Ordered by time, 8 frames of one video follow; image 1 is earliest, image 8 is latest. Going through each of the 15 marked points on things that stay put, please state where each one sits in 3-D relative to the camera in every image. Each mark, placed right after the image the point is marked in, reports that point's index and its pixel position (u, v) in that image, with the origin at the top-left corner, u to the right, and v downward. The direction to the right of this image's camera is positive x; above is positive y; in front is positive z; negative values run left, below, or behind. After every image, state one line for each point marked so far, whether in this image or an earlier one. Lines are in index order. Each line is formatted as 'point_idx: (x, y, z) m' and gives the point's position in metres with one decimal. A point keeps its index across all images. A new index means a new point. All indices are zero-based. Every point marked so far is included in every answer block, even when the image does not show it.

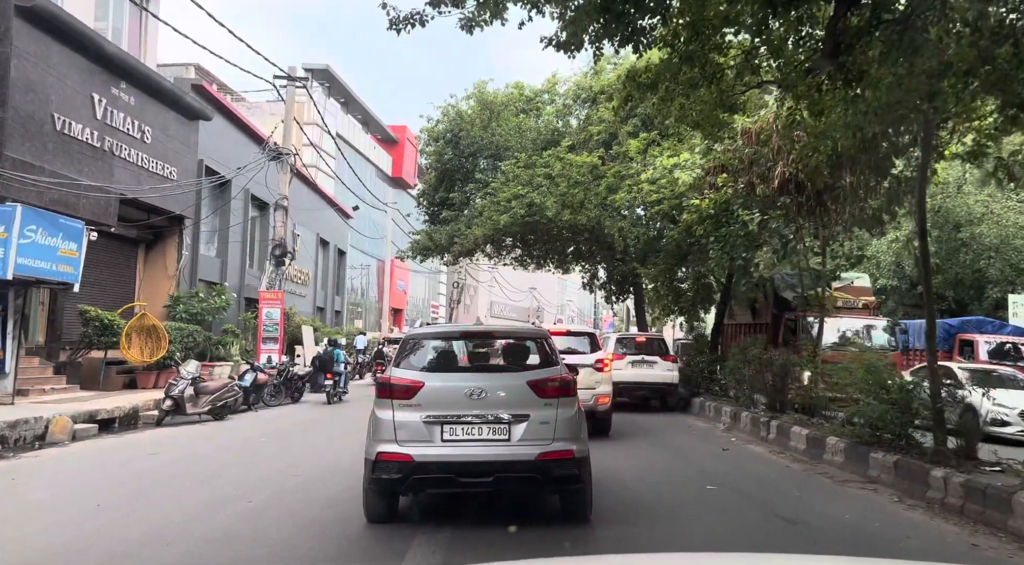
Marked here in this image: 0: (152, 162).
0: (-8.2, +2.7, +18.7) m
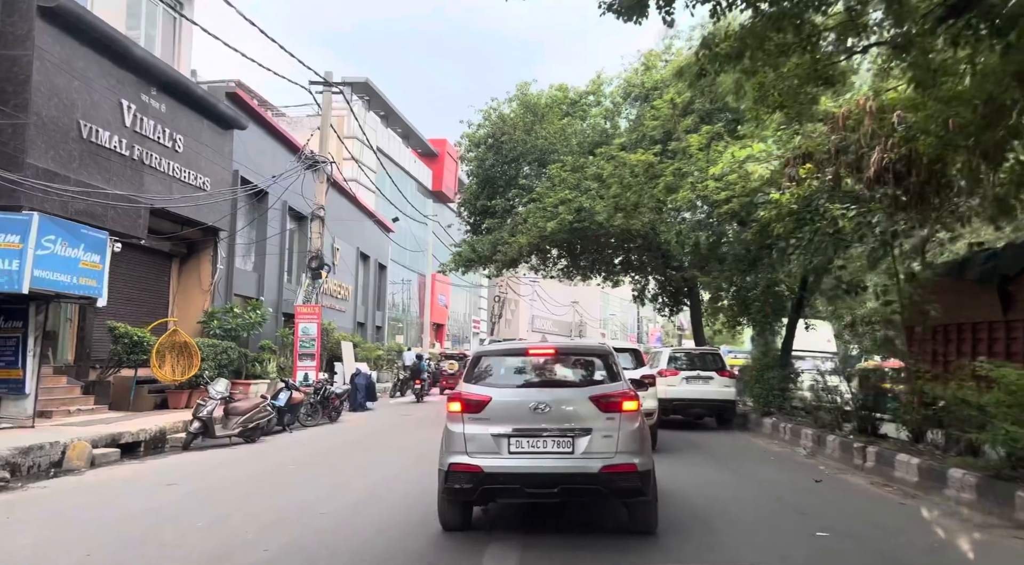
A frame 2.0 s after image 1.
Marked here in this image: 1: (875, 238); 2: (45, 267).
0: (-7.2, +2.4, +18.0) m
1: (+4.3, +0.5, +9.7) m
2: (-6.6, +0.2, +11.6) m
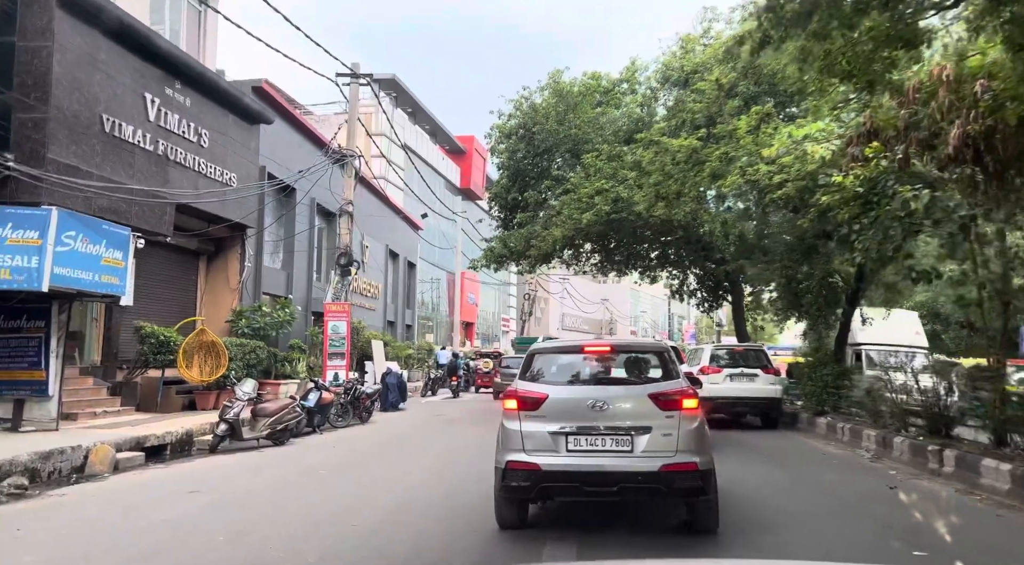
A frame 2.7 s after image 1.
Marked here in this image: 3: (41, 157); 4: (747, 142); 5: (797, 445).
0: (-6.5, +2.5, +17.6) m
1: (+4.7, +0.7, +8.9) m
2: (-6.1, +0.3, +11.2) m
3: (-7.4, +2.0, +12.8) m
4: (+3.4, +2.1, +12.0) m
5: (+4.2, -2.4, +12.1) m
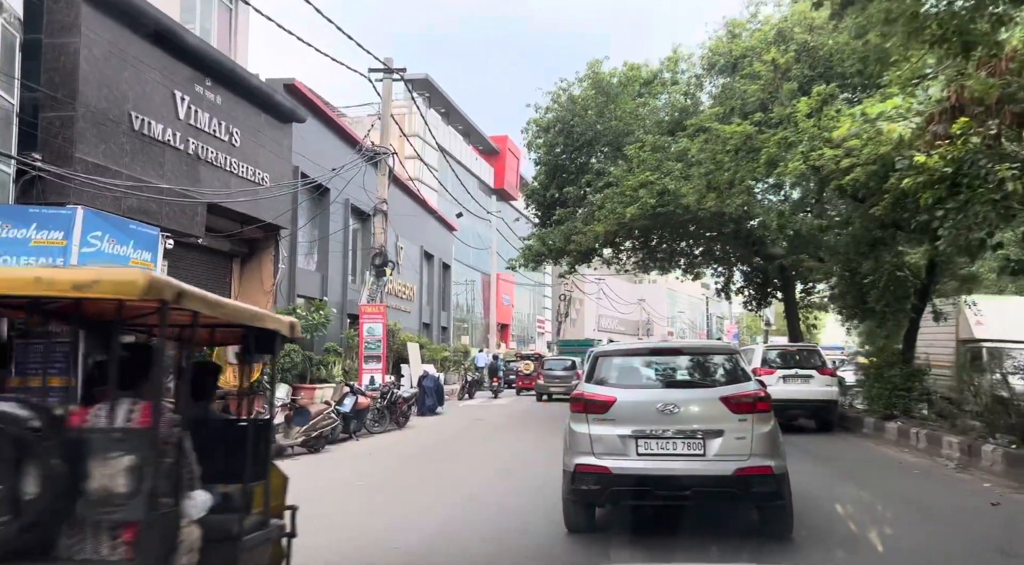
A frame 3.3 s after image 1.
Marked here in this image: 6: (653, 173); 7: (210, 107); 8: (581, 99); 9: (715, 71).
0: (-5.6, +2.4, +17.1) m
1: (+5.2, +0.8, +8.0) m
2: (-5.5, +0.2, +10.7) m
3: (-6.7, +1.9, +12.4) m
4: (+4.0, +2.1, +11.2) m
5: (+4.9, -2.3, +11.2) m
6: (+2.7, +2.1, +15.6) m
7: (-5.9, +3.5, +16.1) m
8: (+1.6, +4.3, +19.3) m
9: (+4.1, +4.2, +16.5) m
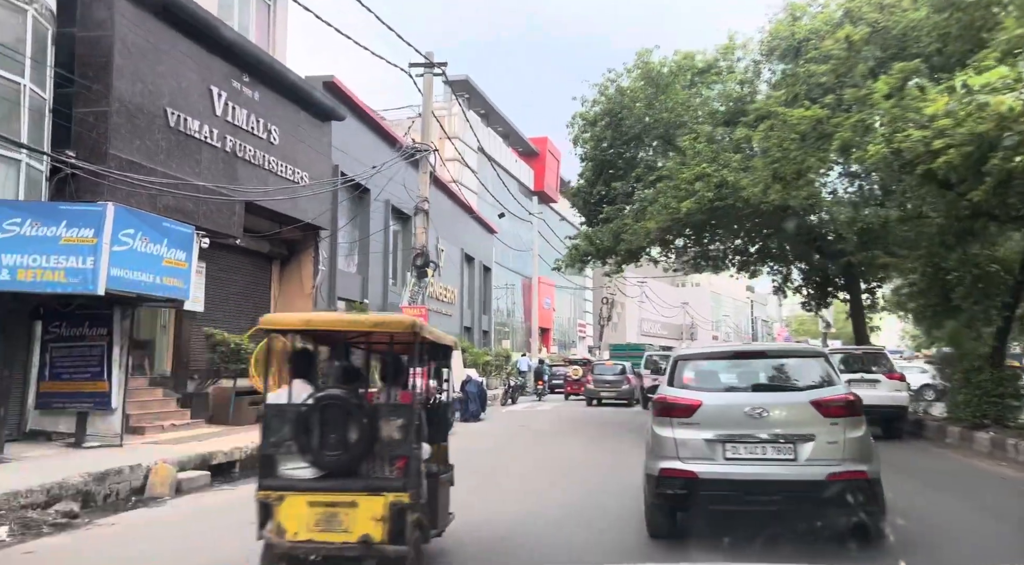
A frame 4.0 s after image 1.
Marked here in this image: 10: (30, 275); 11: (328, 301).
0: (-4.7, +2.4, +16.6) m
1: (+5.7, +0.8, +7.0) m
2: (-4.9, +0.2, +10.2) m
3: (-6.0, +1.9, +12.0) m
4: (+4.7, +2.2, +10.2) m
5: (+5.5, -2.3, +10.2) m
6: (+3.6, +2.1, +14.7) m
7: (-5.1, +3.4, +15.6) m
8: (+2.7, +4.3, +18.5) m
9: (+5.0, +4.3, +15.5) m
10: (-5.7, +0.1, +9.6) m
11: (-4.4, -0.4, +19.7) m
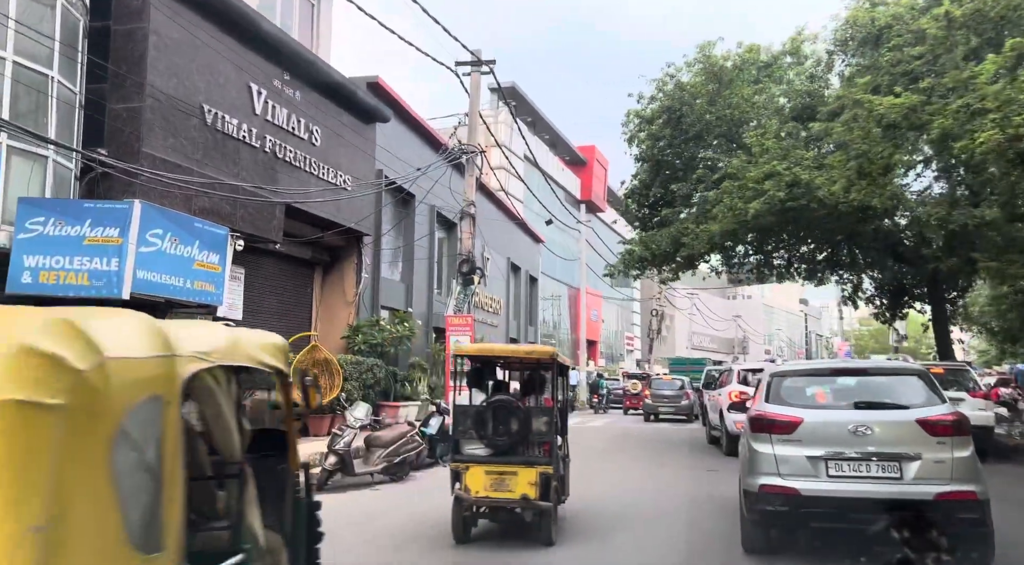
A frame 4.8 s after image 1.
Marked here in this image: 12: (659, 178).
0: (-3.7, +2.2, +16.0) m
1: (+6.2, +0.8, +5.7) m
2: (-4.2, +0.2, +9.5) m
3: (-5.3, +1.8, +11.4) m
4: (+5.3, +2.1, +9.1) m
5: (+6.2, -2.3, +8.9) m
6: (+4.5, +2.0, +13.6) m
7: (-4.1, +3.3, +15.0) m
8: (+3.8, +4.1, +17.5) m
9: (+5.9, +4.1, +14.3) m
10: (-5.0, +0.1, +9.0) m
11: (-3.2, -0.6, +18.9) m
12: (+3.3, +2.3, +18.3) m
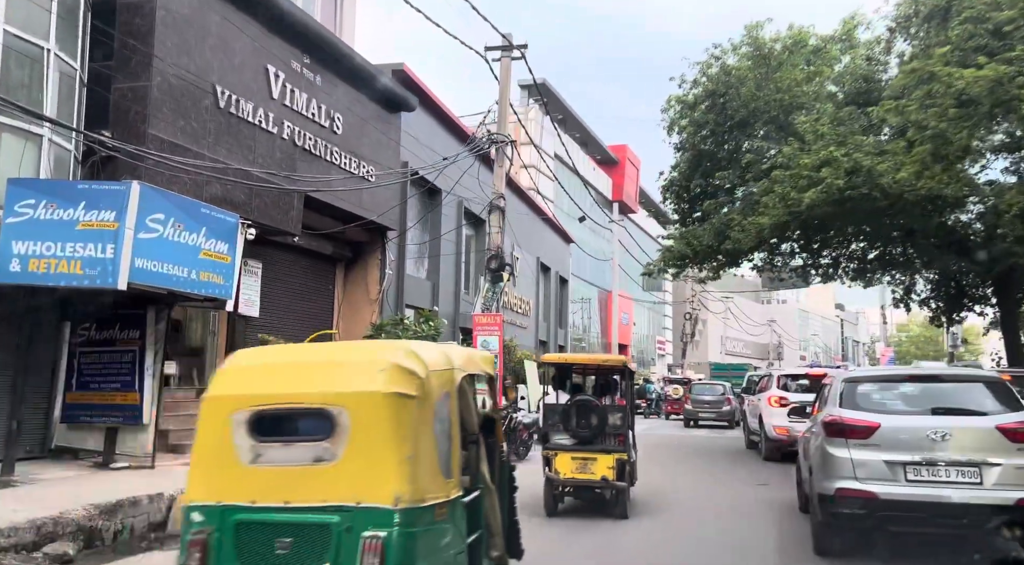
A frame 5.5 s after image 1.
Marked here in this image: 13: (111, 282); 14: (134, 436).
0: (-3.1, +2.3, +15.1) m
1: (+6.4, +0.9, +4.6) m
2: (-3.8, +0.3, +8.7) m
3: (-4.8, +1.9, +10.6) m
4: (+5.7, +2.2, +7.9) m
5: (+6.5, -2.3, +7.7) m
6: (+5.0, +2.0, +12.5) m
7: (-3.5, +3.4, +14.2) m
8: (+4.4, +4.2, +16.4) m
9: (+6.5, +4.2, +13.2) m
10: (-4.7, +0.2, +8.2) m
11: (-2.6, -0.5, +18.1) m
12: (+4.0, +2.3, +17.2) m
13: (-4.0, 0.0, +8.2) m
14: (-4.6, -1.9, +10.0) m
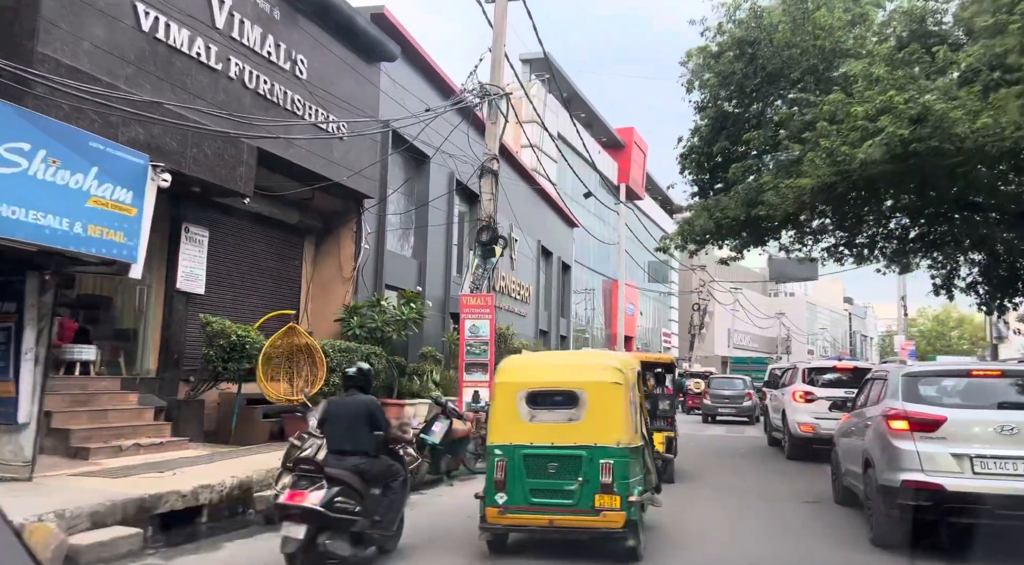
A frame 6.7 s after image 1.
0: (-3.2, +2.7, +12.8) m
1: (+6.3, +1.2, +2.3) m
2: (-4.0, +0.7, +6.4) m
3: (-4.9, +2.3, +8.3) m
4: (+5.6, +2.5, +5.6) m
5: (+6.4, -2.0, +5.5) m
6: (+4.9, +2.4, +10.2) m
7: (-3.6, +3.8, +11.9) m
8: (+4.4, +4.6, +14.0) m
9: (+6.4, +4.5, +10.8) m
10: (-4.8, +0.6, +5.9) m
11: (-2.7, -0.1, +15.8) m
12: (+3.9, +2.7, +14.9) m
13: (-4.2, +0.4, +6.0) m
14: (-4.8, -1.5, +7.7) m
